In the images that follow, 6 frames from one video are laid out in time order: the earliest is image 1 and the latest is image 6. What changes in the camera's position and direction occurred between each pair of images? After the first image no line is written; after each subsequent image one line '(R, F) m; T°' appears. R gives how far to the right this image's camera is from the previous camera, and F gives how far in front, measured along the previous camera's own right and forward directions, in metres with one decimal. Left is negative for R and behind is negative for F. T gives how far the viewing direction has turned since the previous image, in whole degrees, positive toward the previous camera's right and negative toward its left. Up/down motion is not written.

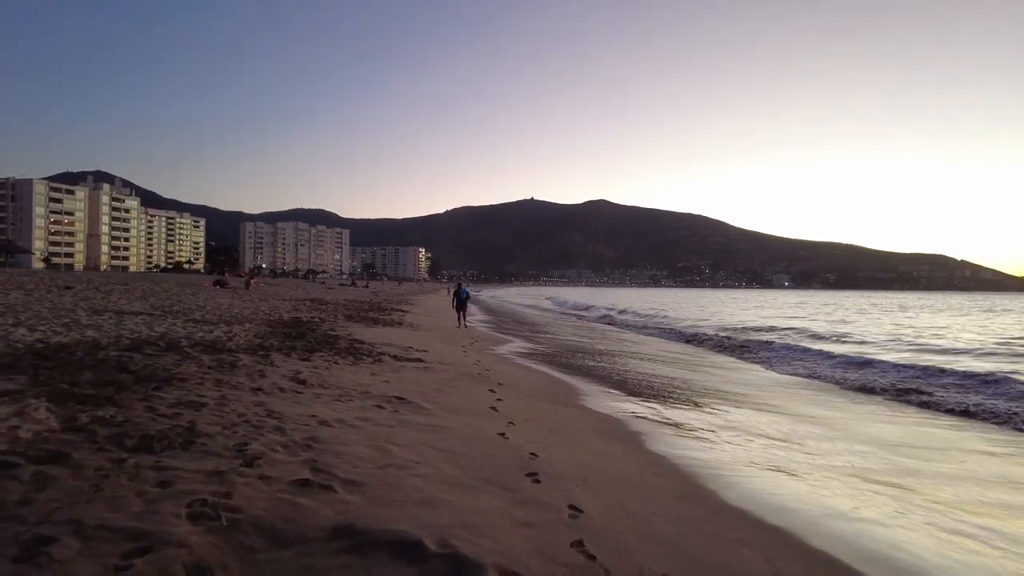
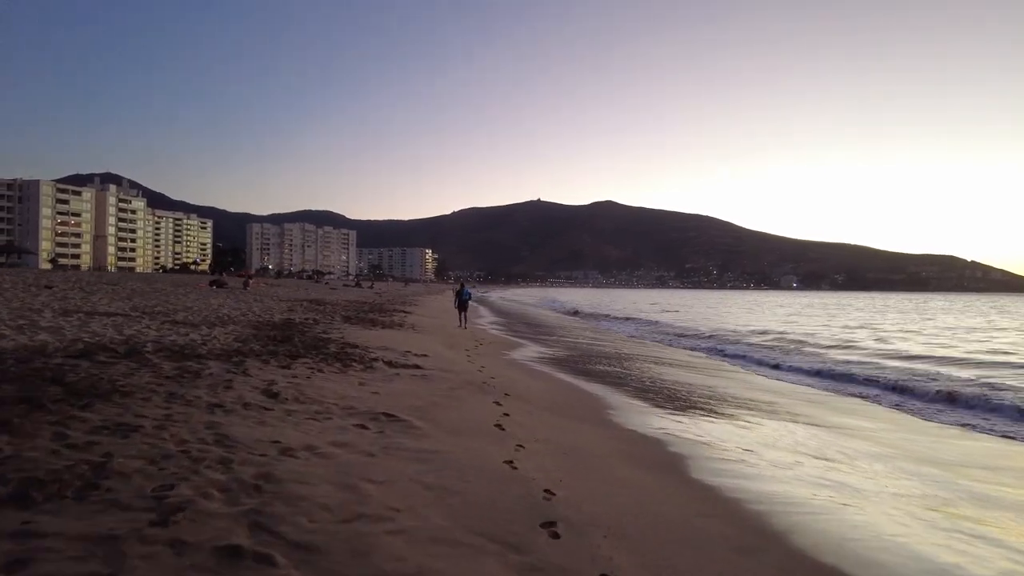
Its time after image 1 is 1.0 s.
(0.0, +1.3) m; -1°
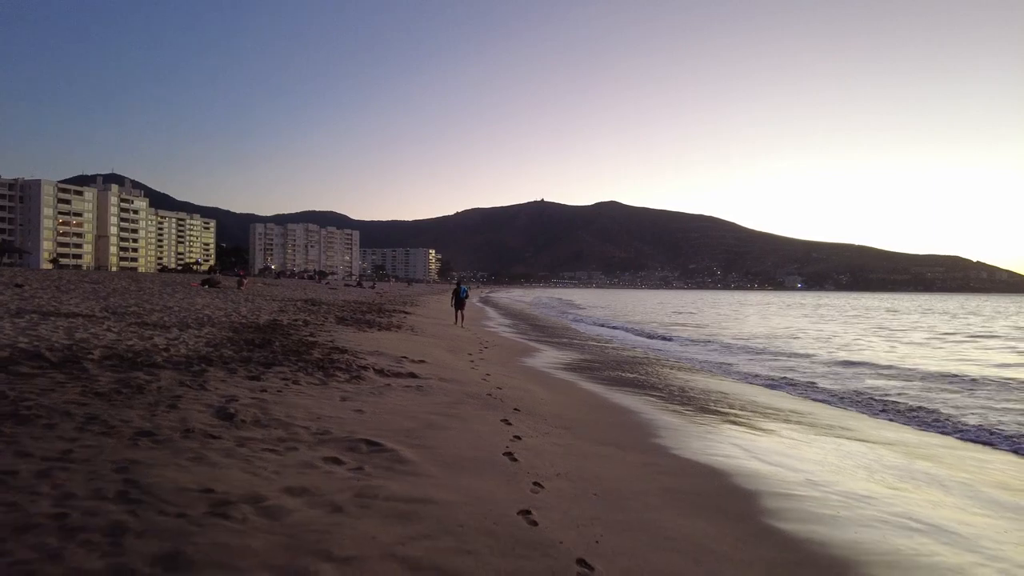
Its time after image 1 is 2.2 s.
(-0.1, +1.4) m; 0°
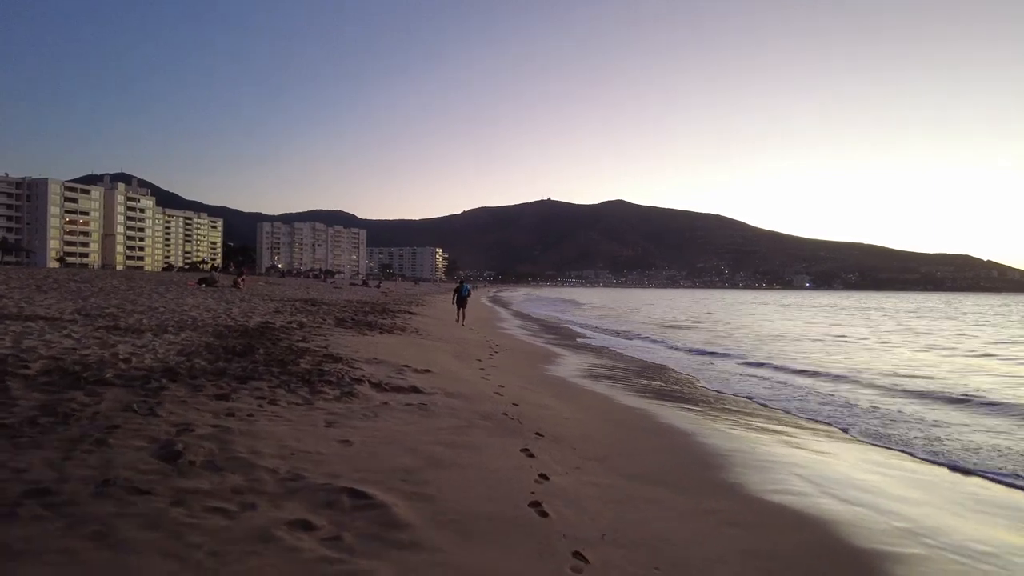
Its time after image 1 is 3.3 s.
(-0.2, +1.4) m; -1°
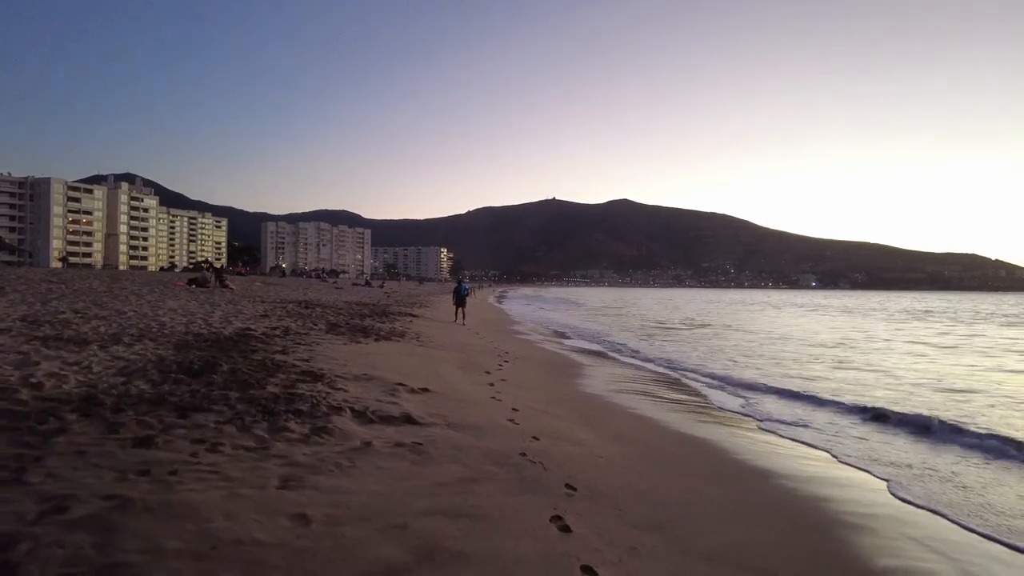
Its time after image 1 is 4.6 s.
(-0.2, +1.7) m; 0°
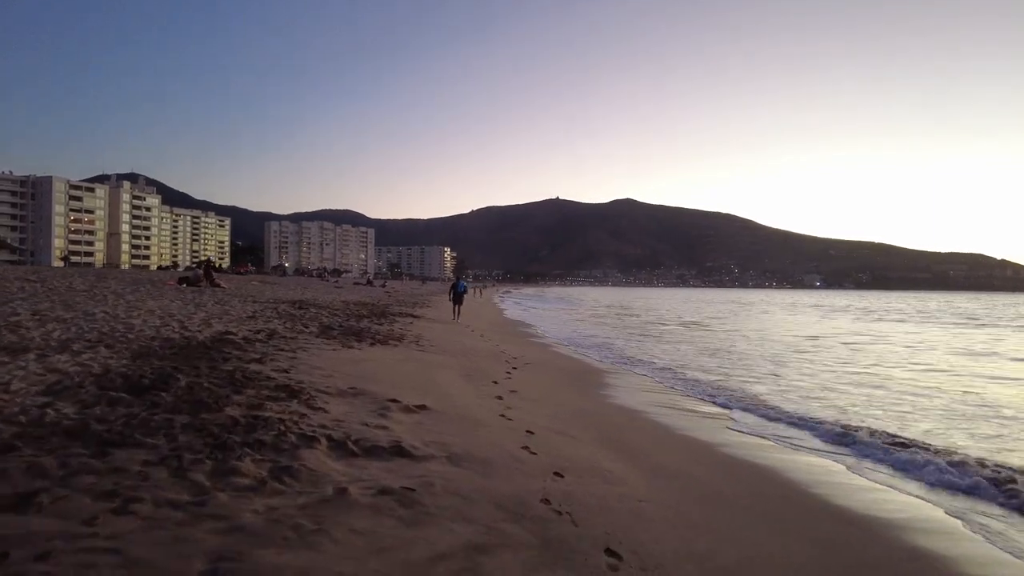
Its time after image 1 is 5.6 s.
(-0.1, +1.3) m; 0°
